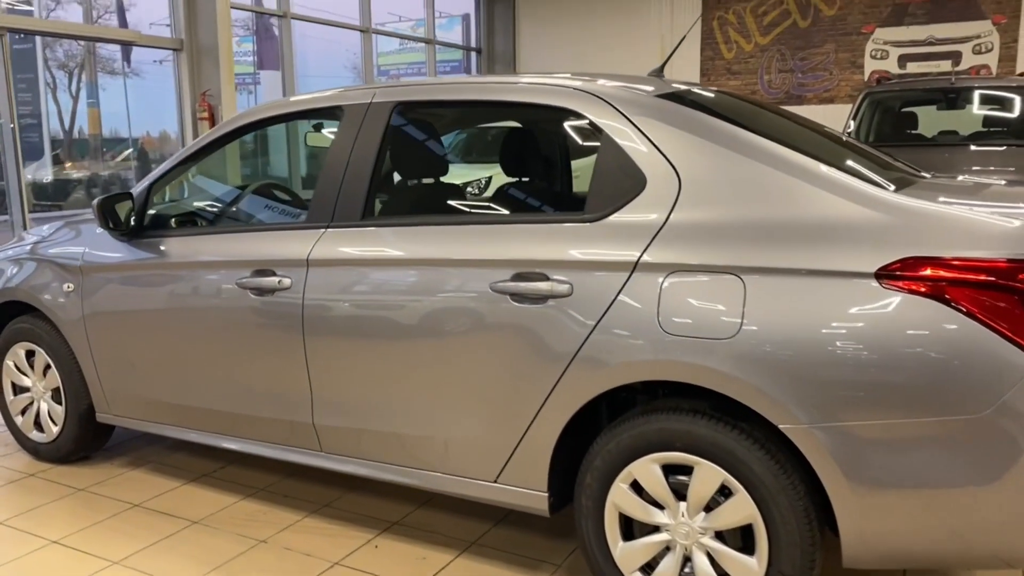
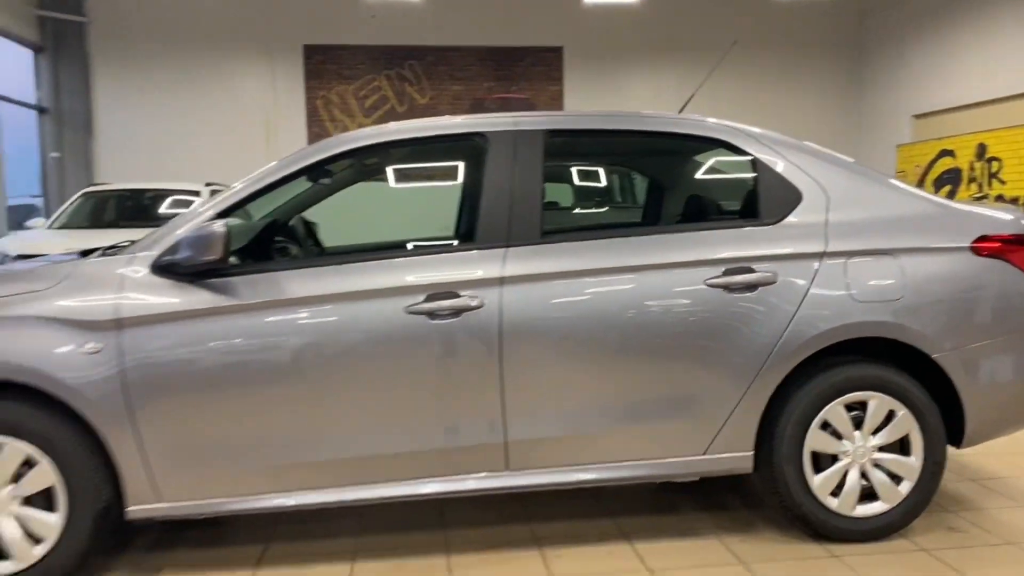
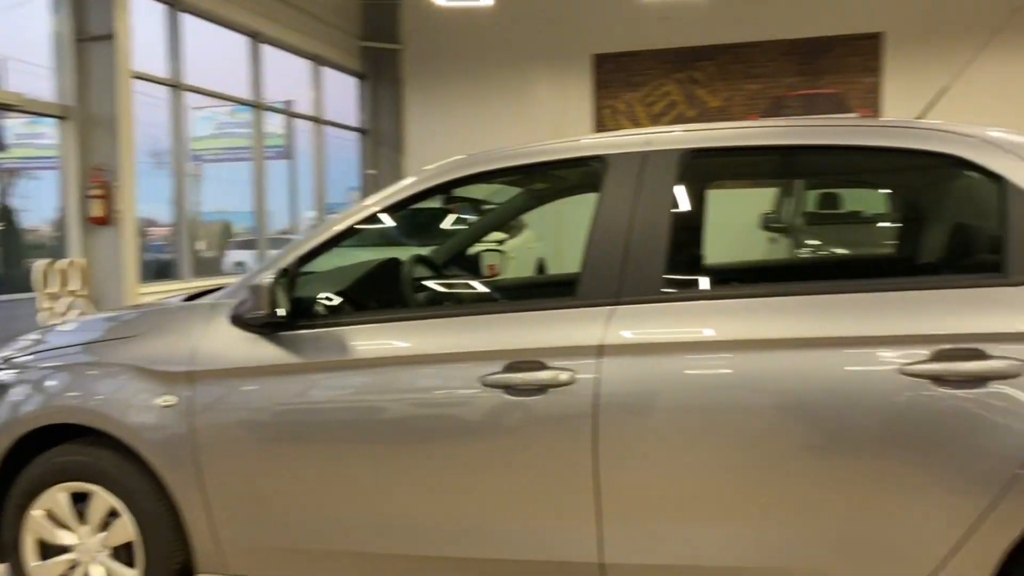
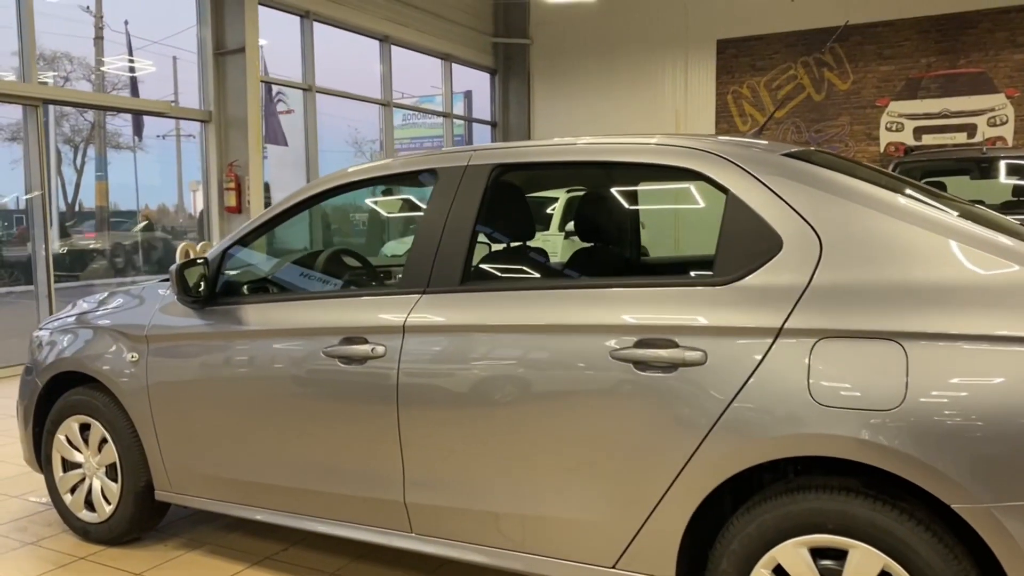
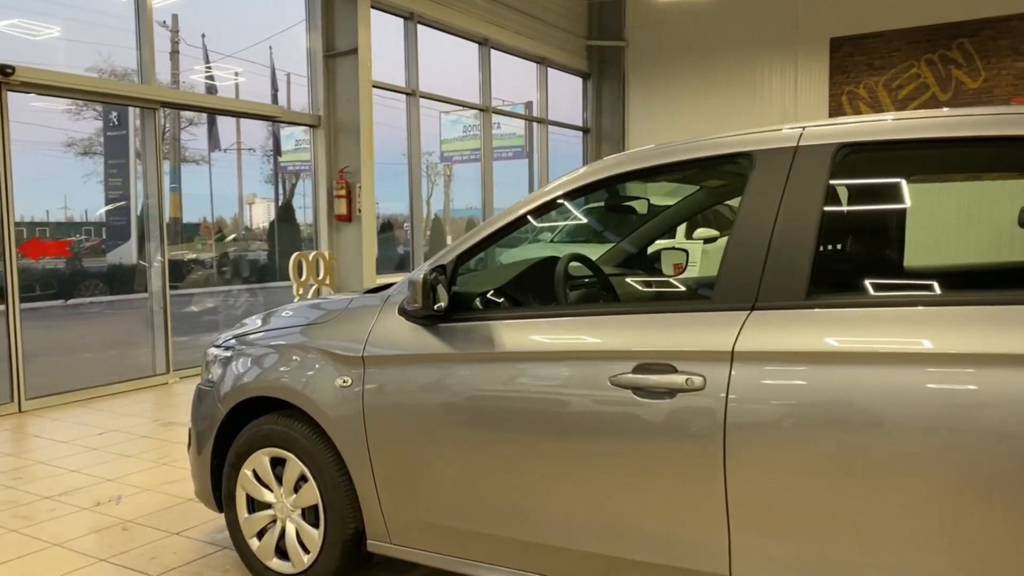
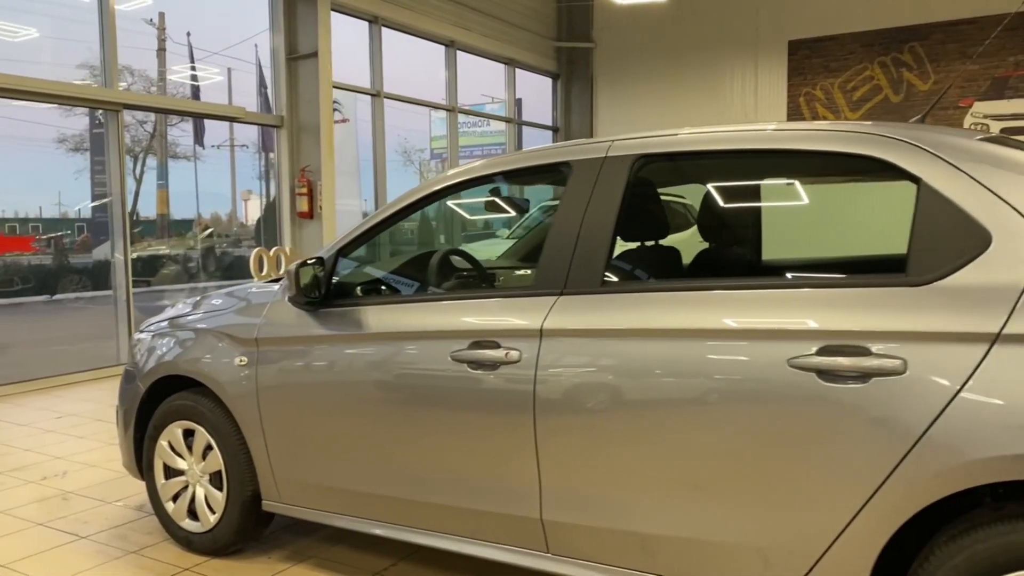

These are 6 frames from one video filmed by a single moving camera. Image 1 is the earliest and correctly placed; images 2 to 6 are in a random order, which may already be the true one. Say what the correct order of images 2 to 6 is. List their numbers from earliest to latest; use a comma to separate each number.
4, 6, 5, 3, 2
